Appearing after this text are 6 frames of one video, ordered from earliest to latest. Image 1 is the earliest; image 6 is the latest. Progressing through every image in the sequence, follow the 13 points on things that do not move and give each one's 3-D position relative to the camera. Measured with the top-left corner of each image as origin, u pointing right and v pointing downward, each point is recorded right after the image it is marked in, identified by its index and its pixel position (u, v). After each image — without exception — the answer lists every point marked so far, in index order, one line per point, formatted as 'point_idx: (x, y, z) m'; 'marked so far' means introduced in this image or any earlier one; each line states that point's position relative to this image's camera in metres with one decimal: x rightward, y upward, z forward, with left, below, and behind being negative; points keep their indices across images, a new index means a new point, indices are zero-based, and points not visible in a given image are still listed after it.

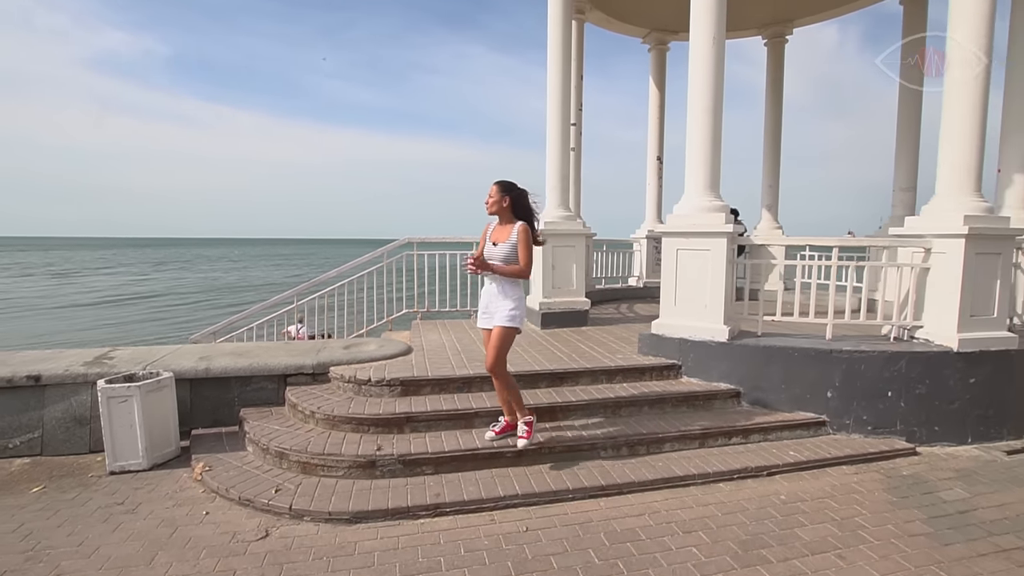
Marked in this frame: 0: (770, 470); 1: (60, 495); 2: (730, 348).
0: (+1.9, -1.3, +3.8) m
1: (-3.0, -1.3, +3.5) m
2: (+1.9, -0.5, +4.7) m
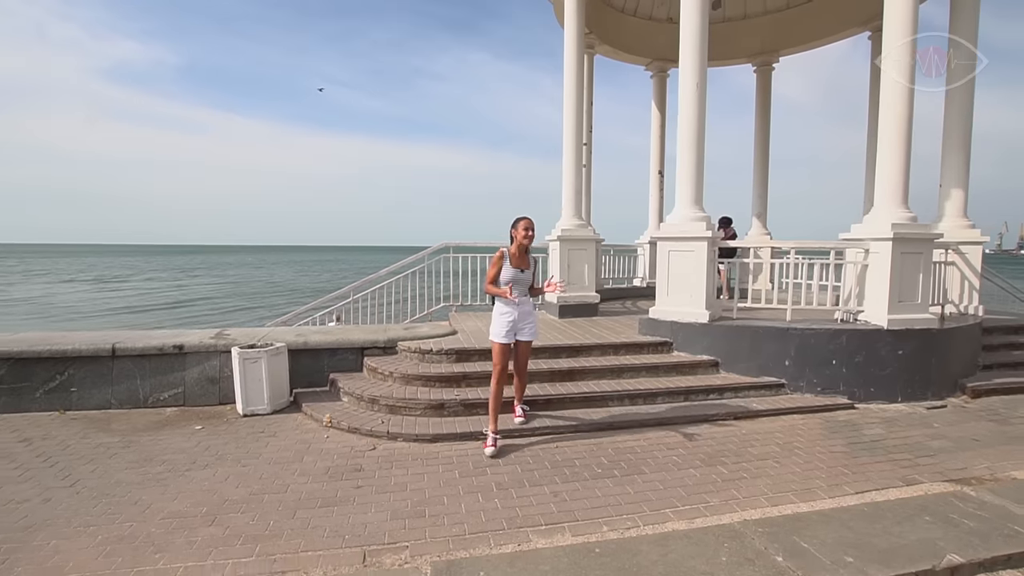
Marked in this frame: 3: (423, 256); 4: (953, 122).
0: (+2.2, -1.2, +5.1) m
1: (-2.7, -1.2, +4.7) m
2: (+2.2, -0.4, +6.0) m
3: (-1.4, +0.5, +8.1) m
4: (+6.1, +2.3, +7.3) m
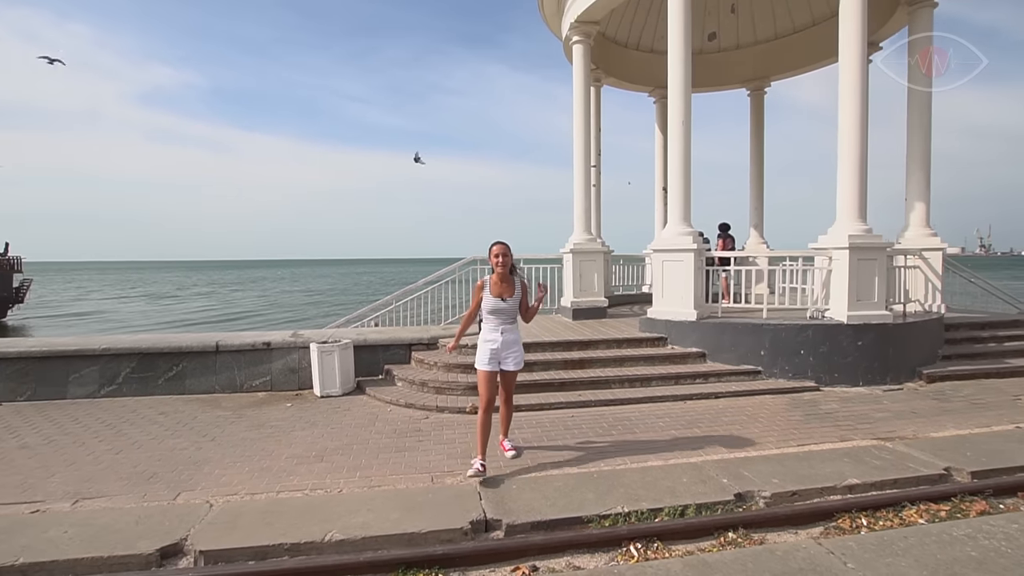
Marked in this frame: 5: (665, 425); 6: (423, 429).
0: (+2.4, -1.3, +6.2) m
1: (-2.4, -1.3, +6.0) m
2: (+2.5, -0.5, +7.1) m
3: (-1.0, +0.4, +9.3) m
4: (+6.4, +2.3, +8.3) m
5: (+1.5, -1.4, +5.3) m
6: (-0.9, -1.4, +5.1) m
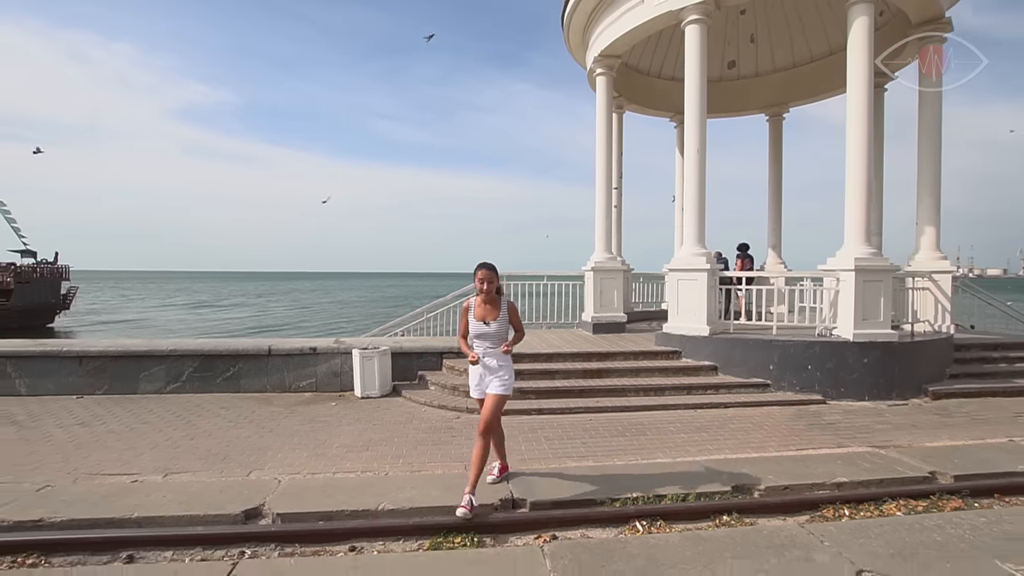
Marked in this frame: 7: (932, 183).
0: (+2.7, -1.5, +6.6) m
1: (-2.1, -1.5, +6.7) m
2: (+2.9, -0.7, +7.6) m
3: (-0.6, +0.1, +10.0) m
4: (+6.8, +1.9, +8.7) m
5: (+1.8, -1.5, +5.8) m
6: (-0.6, -1.5, +5.7) m
7: (+6.9, +1.7, +8.7) m
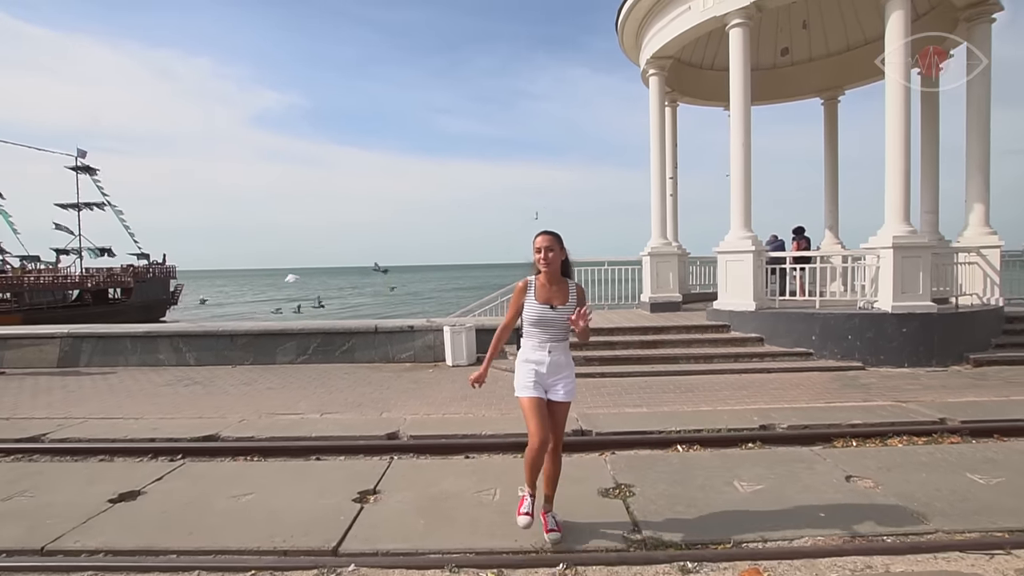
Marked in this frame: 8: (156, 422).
0: (+3.7, -1.2, +7.5) m
1: (-1.1, -1.3, +8.1) m
2: (+3.9, -0.4, +8.4) m
3: (+0.8, +0.4, +11.2) m
4: (+7.9, +2.4, +9.0) m
5: (+2.7, -1.3, +6.7) m
6: (+0.3, -1.3, +7.0) m
7: (+8.0, +2.2, +9.0) m
8: (-3.9, -1.5, +5.8) m
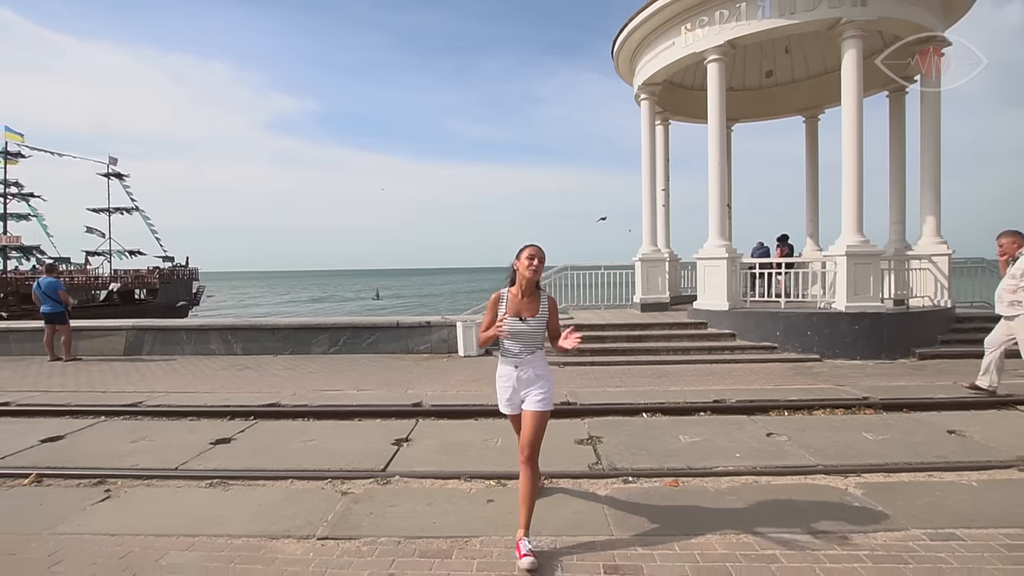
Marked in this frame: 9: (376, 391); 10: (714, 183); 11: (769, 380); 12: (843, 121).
0: (+3.7, -1.2, +8.7) m
1: (-1.1, -1.3, +9.4) m
2: (+4.0, -0.4, +9.6) m
3: (+0.9, +0.4, +12.4) m
4: (+8.0, +2.3, +10.2) m
5: (+2.7, -1.3, +8.0) m
6: (+0.3, -1.3, +8.2) m
7: (+8.1, +2.1, +10.1) m
8: (-3.9, -1.5, +7.2) m
9: (-1.8, -1.4, +7.2) m
10: (+3.9, +2.0, +10.0) m
11: (+3.7, -1.3, +7.6) m
12: (+5.8, +3.0, +9.2) m
